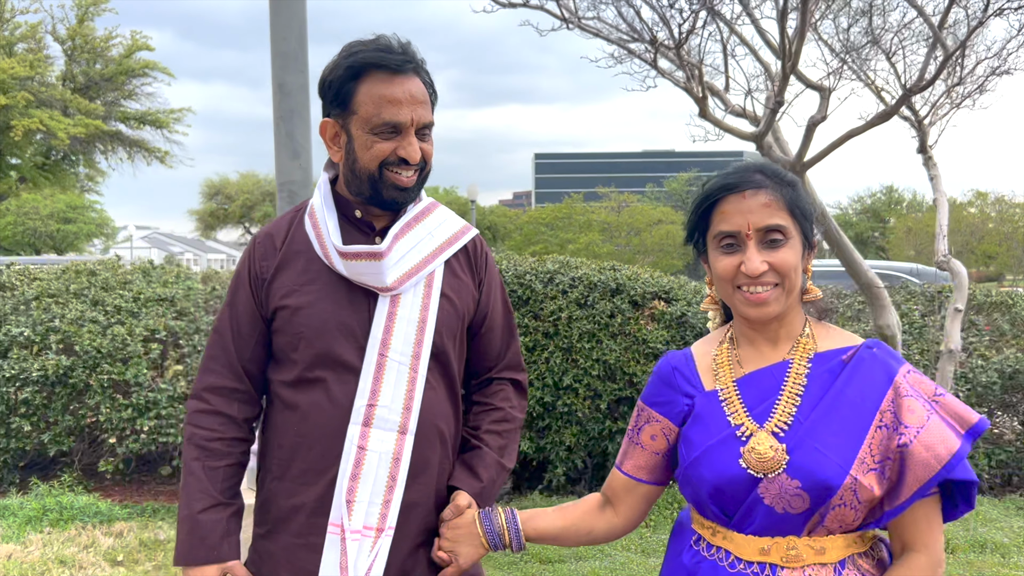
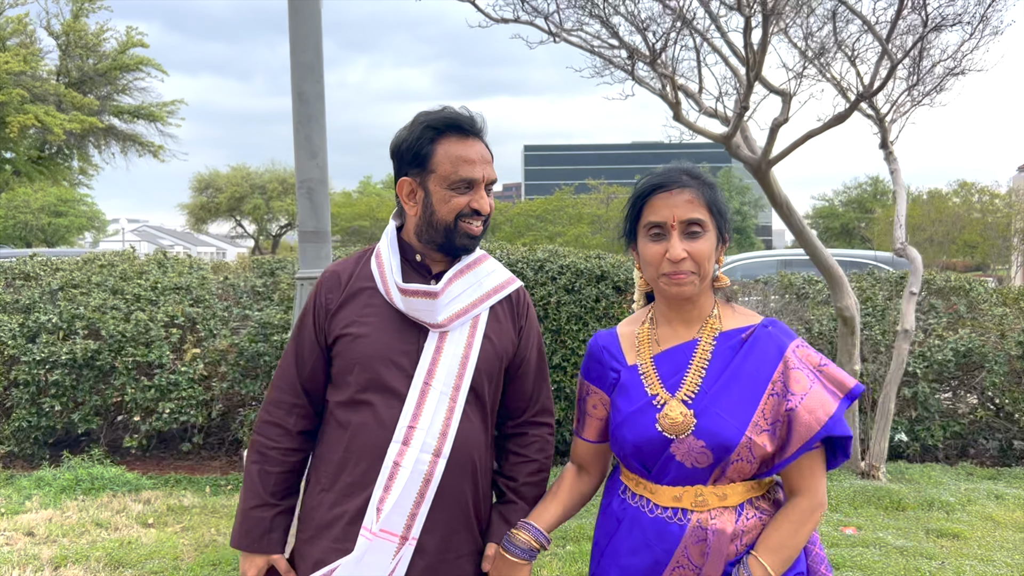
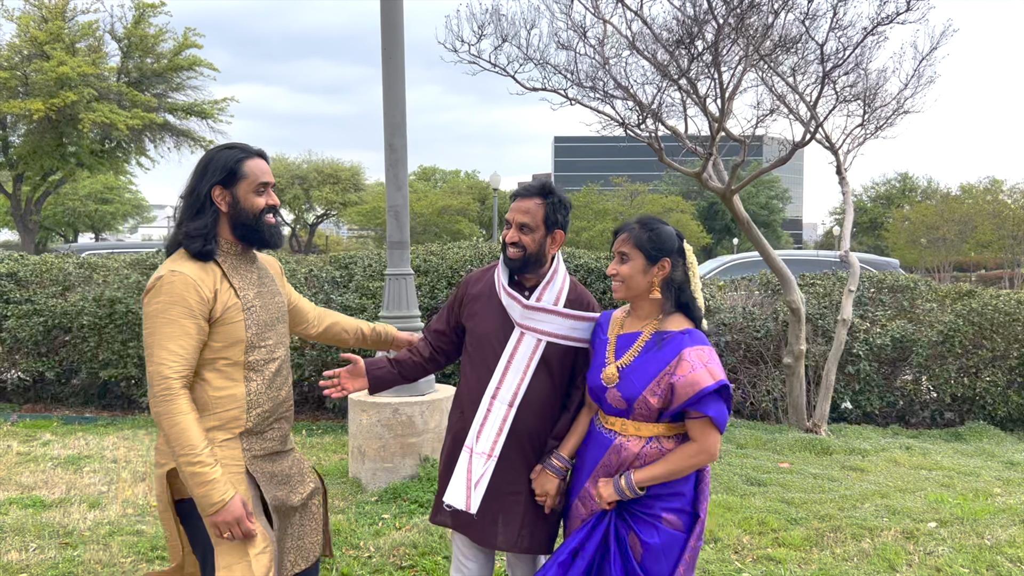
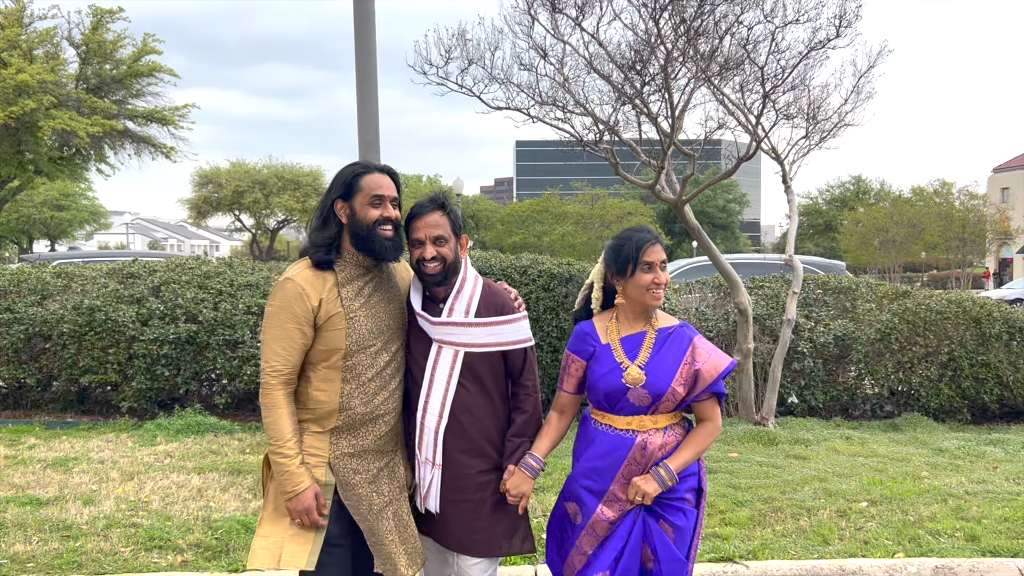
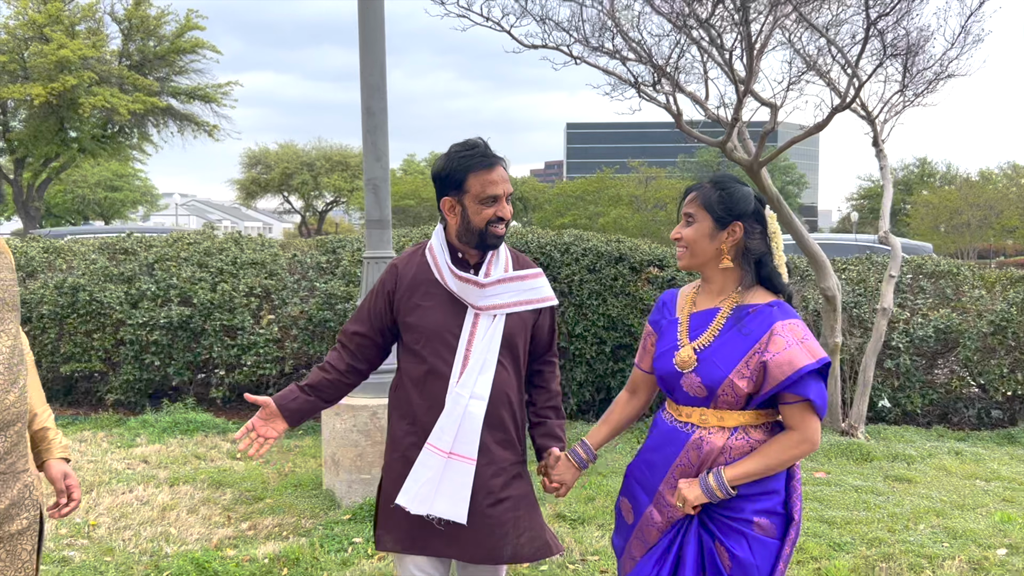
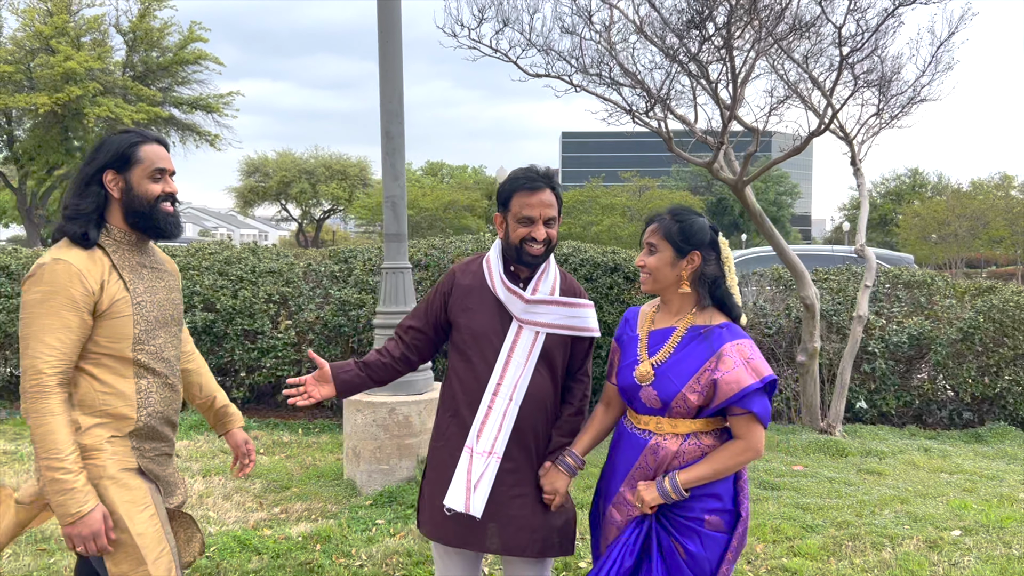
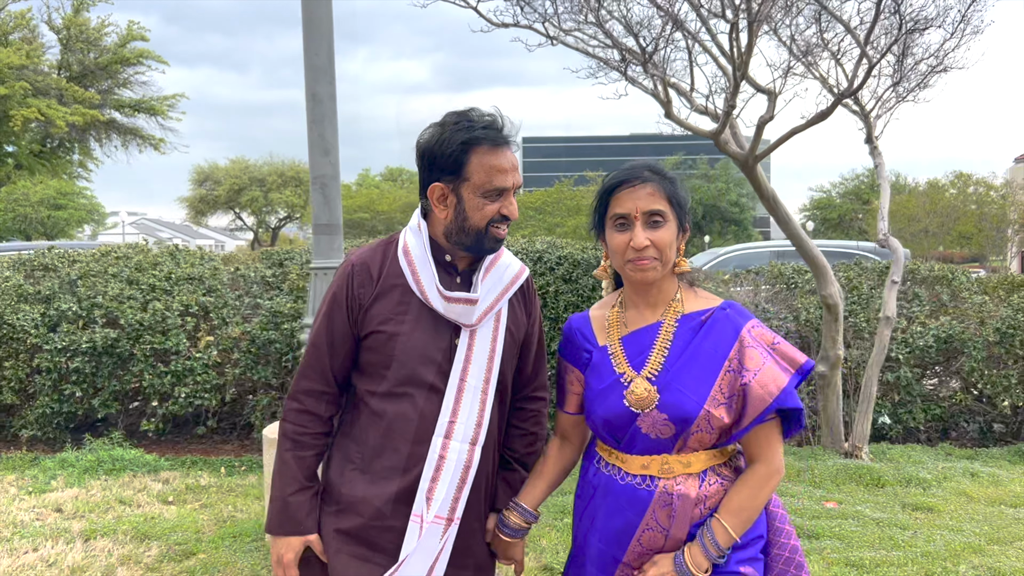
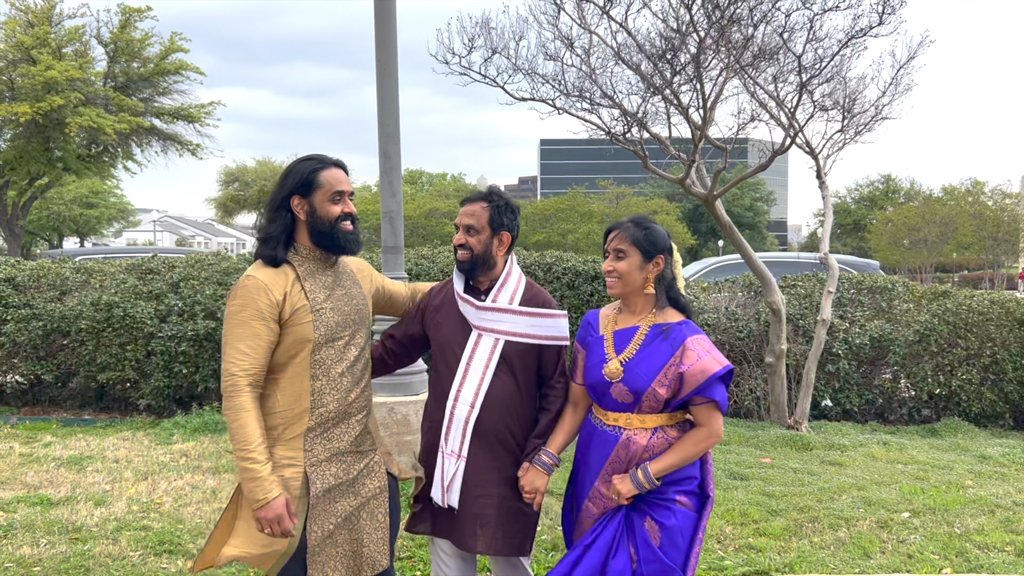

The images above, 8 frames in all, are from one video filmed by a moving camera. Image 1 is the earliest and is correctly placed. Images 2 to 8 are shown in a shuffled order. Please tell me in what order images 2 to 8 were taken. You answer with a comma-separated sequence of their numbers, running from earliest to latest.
2, 7, 5, 6, 3, 8, 4
